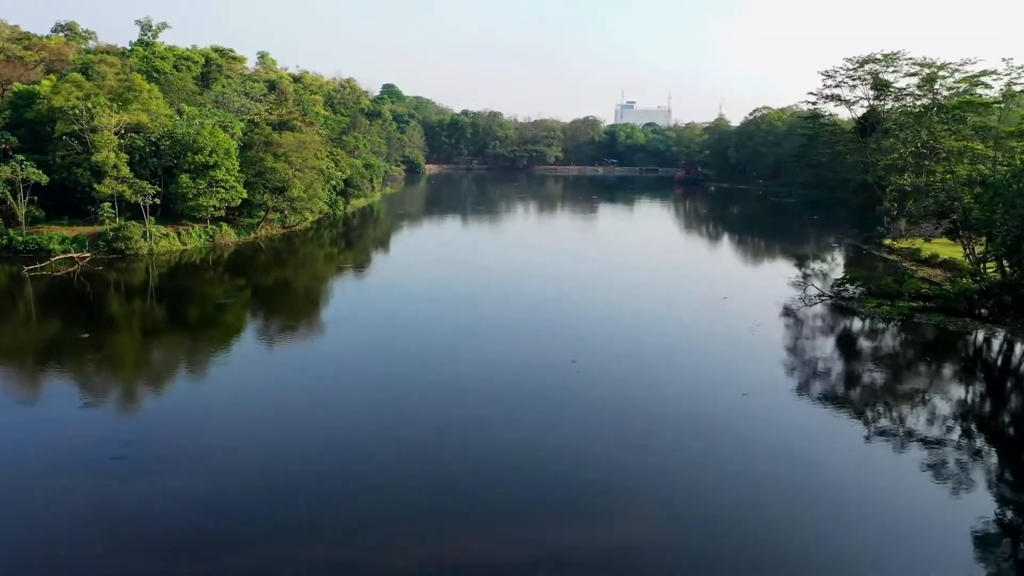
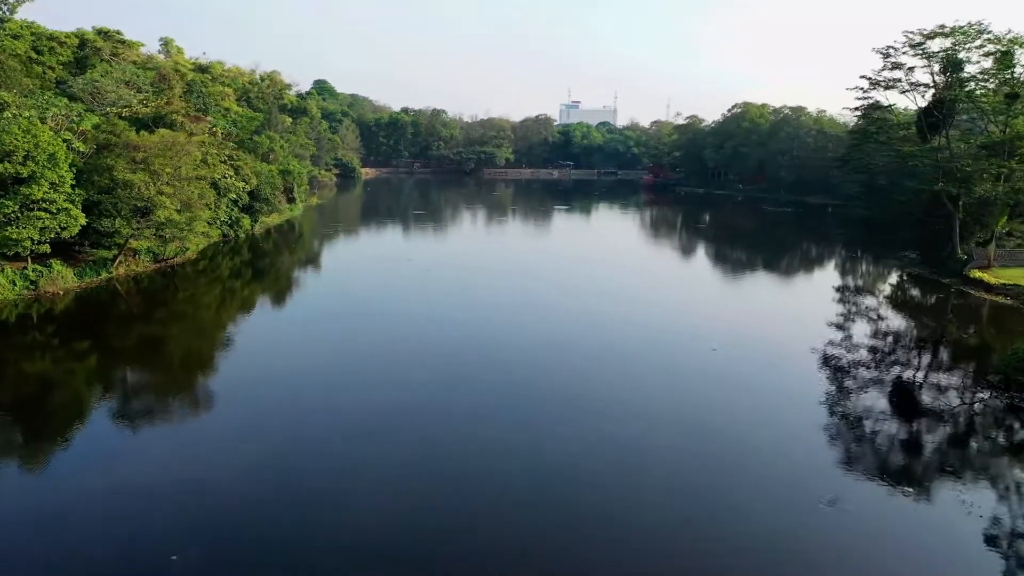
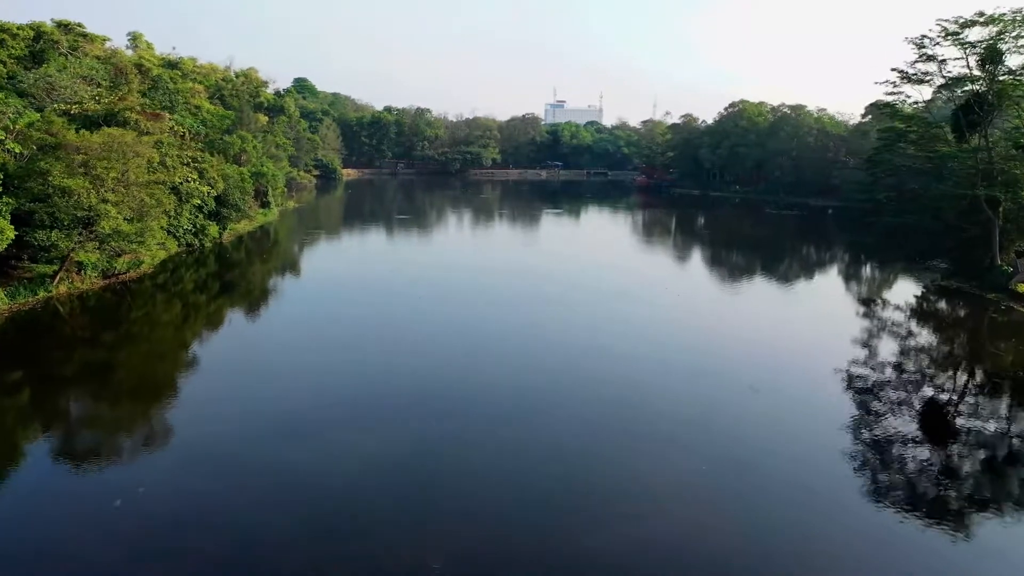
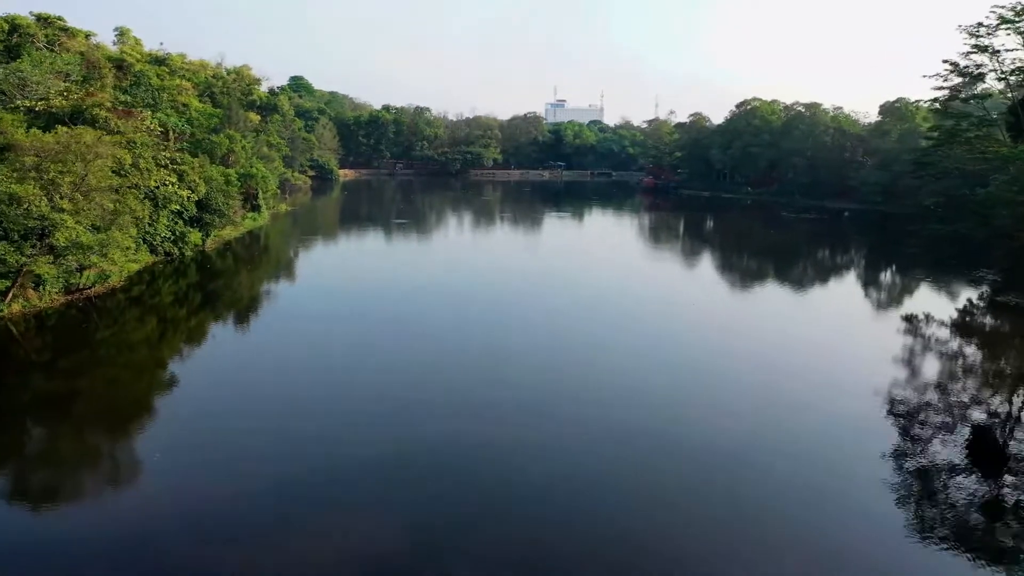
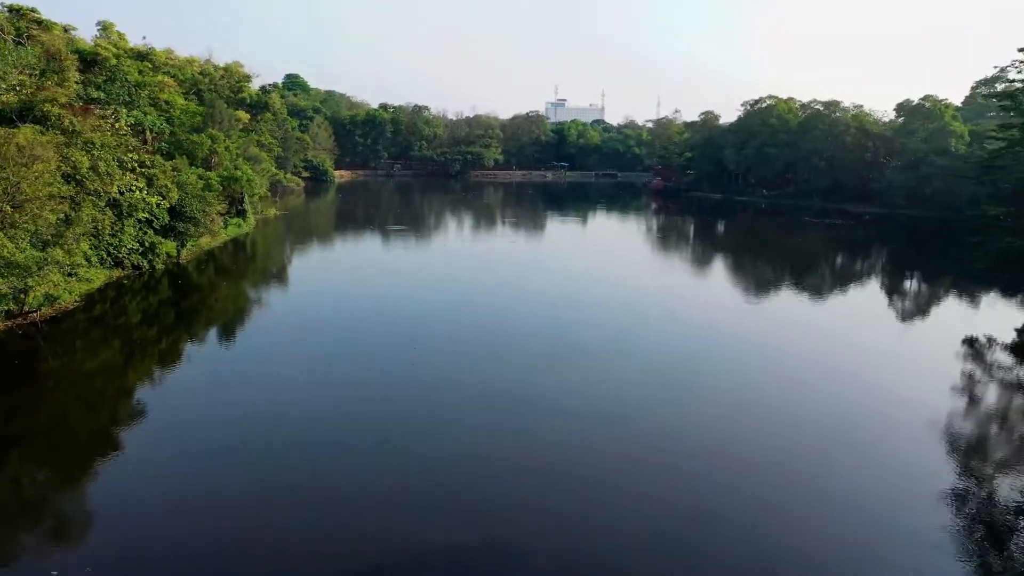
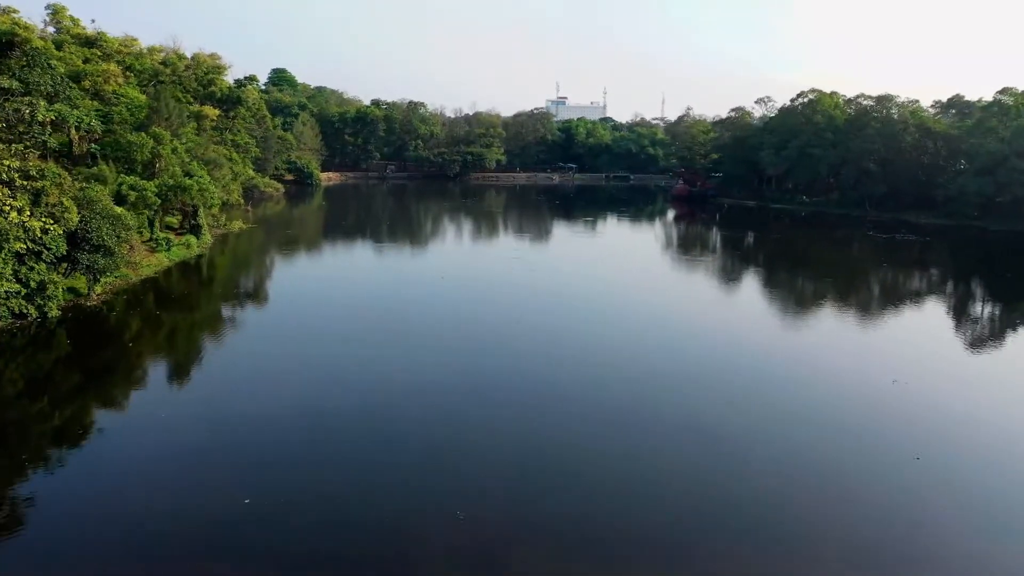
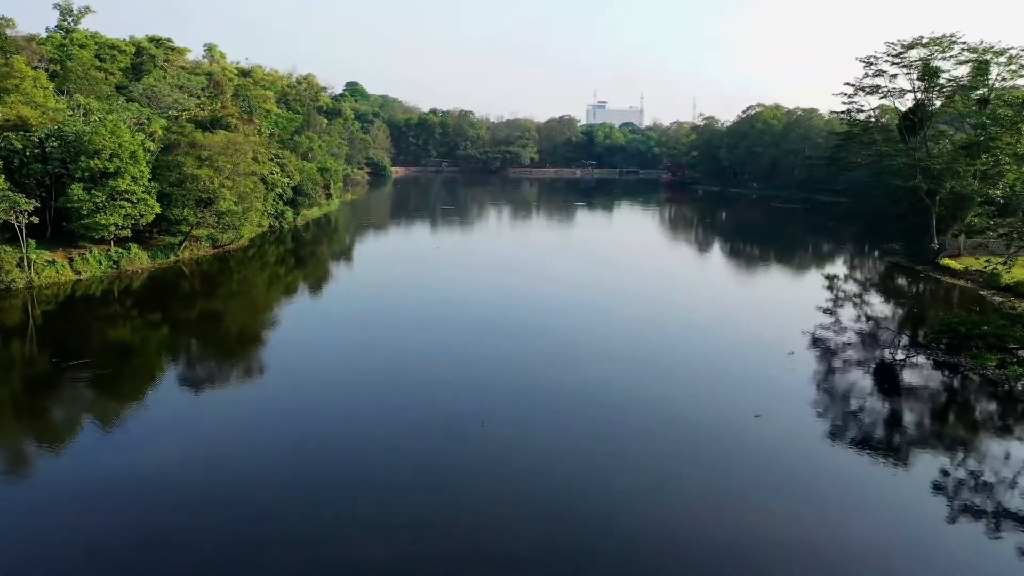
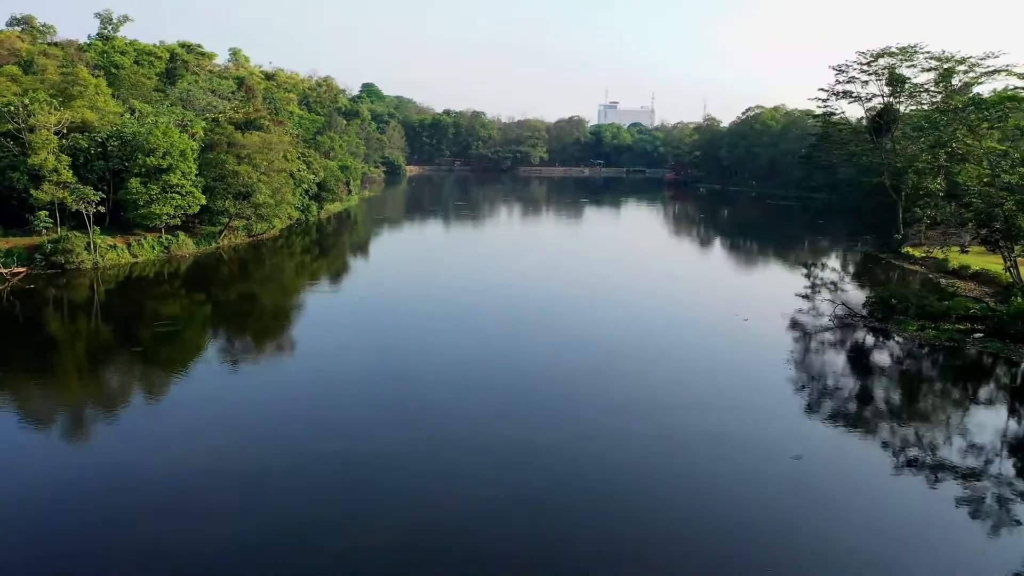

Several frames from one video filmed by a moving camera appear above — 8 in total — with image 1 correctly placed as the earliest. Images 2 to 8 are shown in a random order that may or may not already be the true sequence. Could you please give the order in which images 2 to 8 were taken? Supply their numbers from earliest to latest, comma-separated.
8, 7, 2, 3, 4, 5, 6
